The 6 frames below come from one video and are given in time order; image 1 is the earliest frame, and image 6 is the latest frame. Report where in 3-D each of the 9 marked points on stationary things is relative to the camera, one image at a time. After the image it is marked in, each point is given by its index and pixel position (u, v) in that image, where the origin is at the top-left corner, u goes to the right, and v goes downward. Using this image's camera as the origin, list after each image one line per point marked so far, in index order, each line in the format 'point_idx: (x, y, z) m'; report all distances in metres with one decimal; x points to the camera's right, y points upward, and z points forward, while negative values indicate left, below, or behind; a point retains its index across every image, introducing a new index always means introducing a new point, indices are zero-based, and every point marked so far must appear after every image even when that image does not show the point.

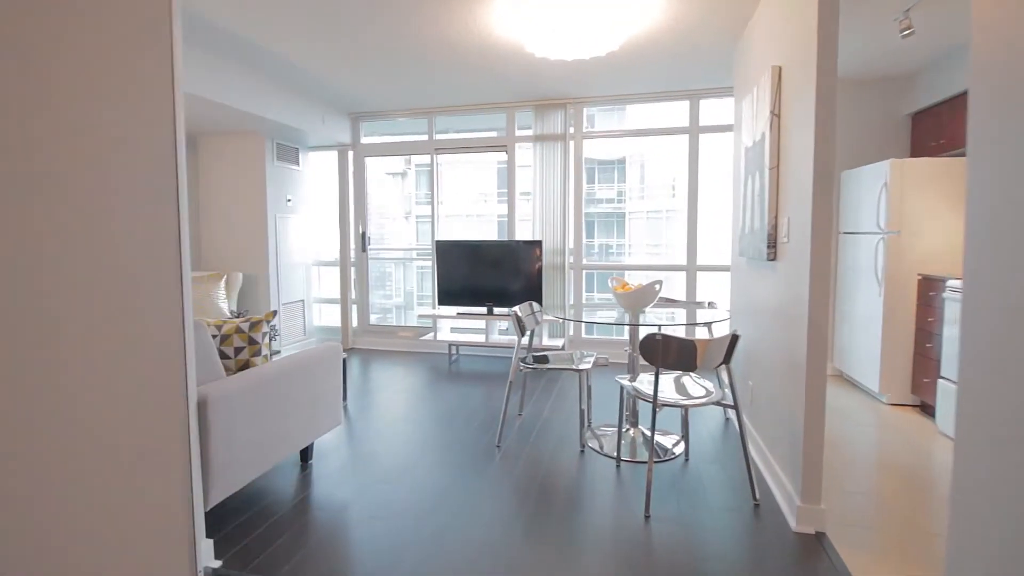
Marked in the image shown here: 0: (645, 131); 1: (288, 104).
0: (+1.3, +1.5, +4.9) m
1: (-2.0, +1.7, +4.7) m
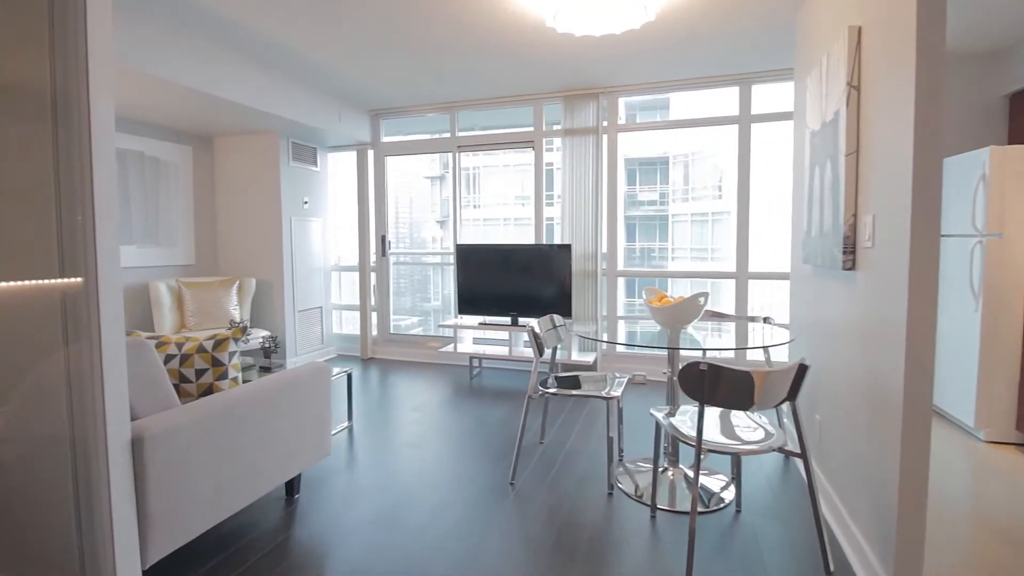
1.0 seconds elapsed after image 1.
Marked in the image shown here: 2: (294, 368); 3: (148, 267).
0: (+1.5, +1.4, +4.4) m
1: (-1.8, +1.6, +4.4) m
2: (-1.0, -0.4, +2.3) m
3: (-2.9, +0.2, +4.1) m
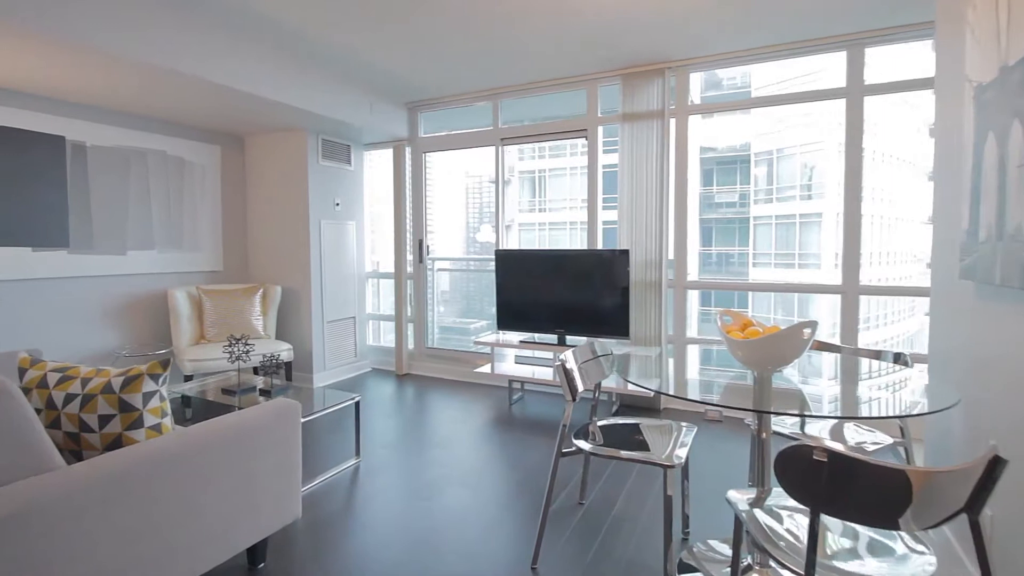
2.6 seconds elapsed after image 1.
0: (+1.9, +1.3, +3.6) m
1: (-1.4, +1.5, +4.1) m
2: (-0.9, -0.4, +1.8) m
3: (-2.6, +0.1, +3.9) m
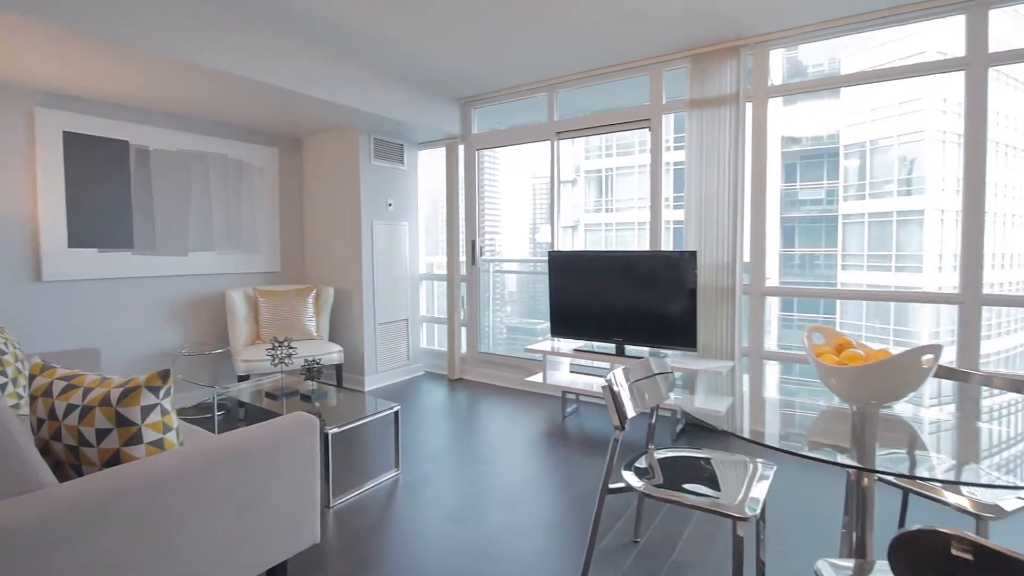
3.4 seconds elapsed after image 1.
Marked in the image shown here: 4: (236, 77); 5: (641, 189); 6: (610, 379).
0: (+2.2, +1.3, +3.1) m
1: (-1.0, +1.5, +4.0) m
2: (-0.8, -0.4, +1.7) m
3: (-2.2, +0.1, +4.0) m
4: (-1.7, +1.3, +3.1) m
5: (+1.0, +0.7, +3.9) m
6: (+0.3, -0.3, +1.8) m
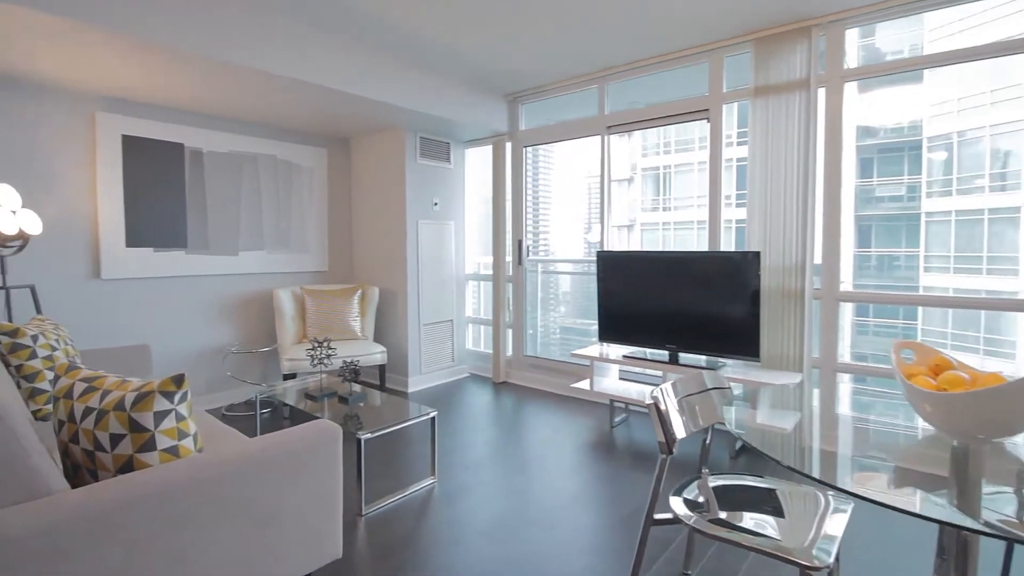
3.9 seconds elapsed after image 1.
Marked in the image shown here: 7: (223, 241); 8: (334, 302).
0: (+2.4, +1.3, +2.7) m
1: (-0.6, +1.5, +3.9) m
2: (-0.7, -0.4, +1.6) m
3: (-1.8, +0.1, +4.0) m
4: (-1.4, +1.3, +3.1) m
5: (+1.3, +0.7, +3.6) m
6: (+0.5, -0.3, +1.6) m
7: (-2.1, +0.3, +3.7) m
8: (-1.4, -0.1, +4.0) m
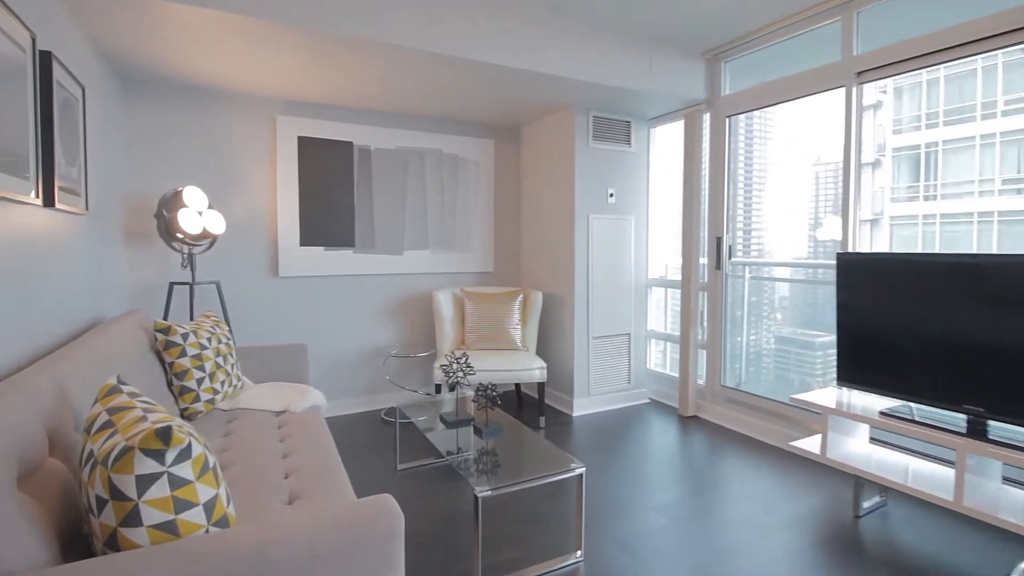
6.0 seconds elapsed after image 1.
0: (+3.0, +1.1, +1.0) m
1: (+0.6, +1.4, +3.2) m
2: (-0.4, -0.5, +1.1) m
3: (-0.5, +0.1, +3.8) m
4: (-0.4, +1.3, +2.8) m
5: (+2.3, +0.6, +2.3) m
6: (+0.7, -0.4, +0.7) m
7: (-0.9, +0.3, +3.6) m
8: (-0.1, -0.1, +3.6) m
